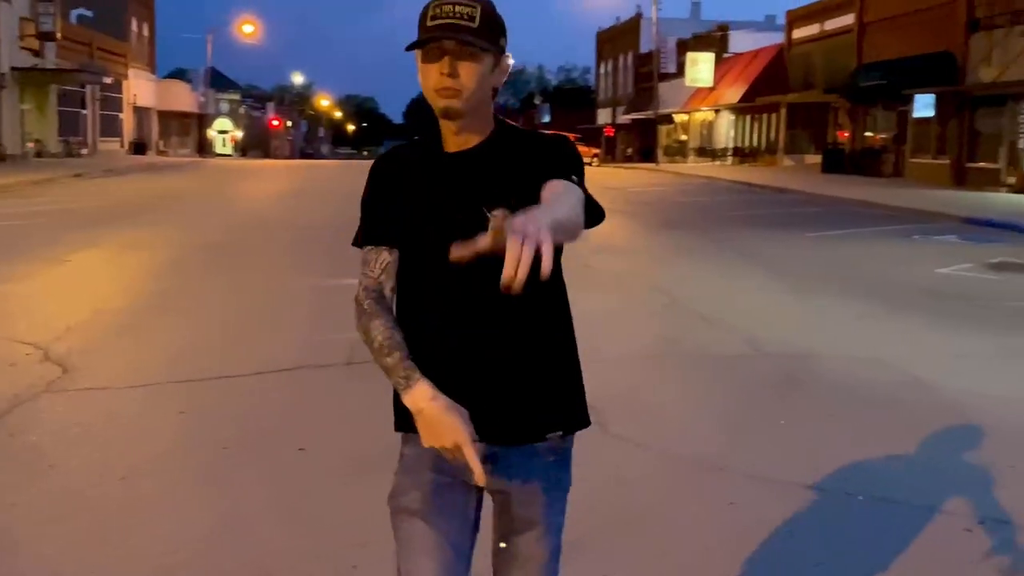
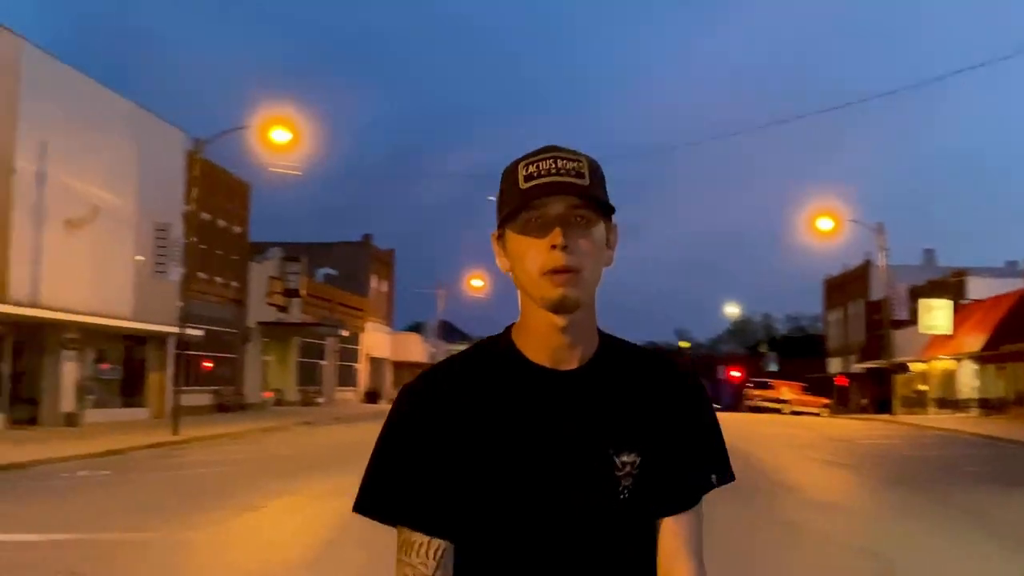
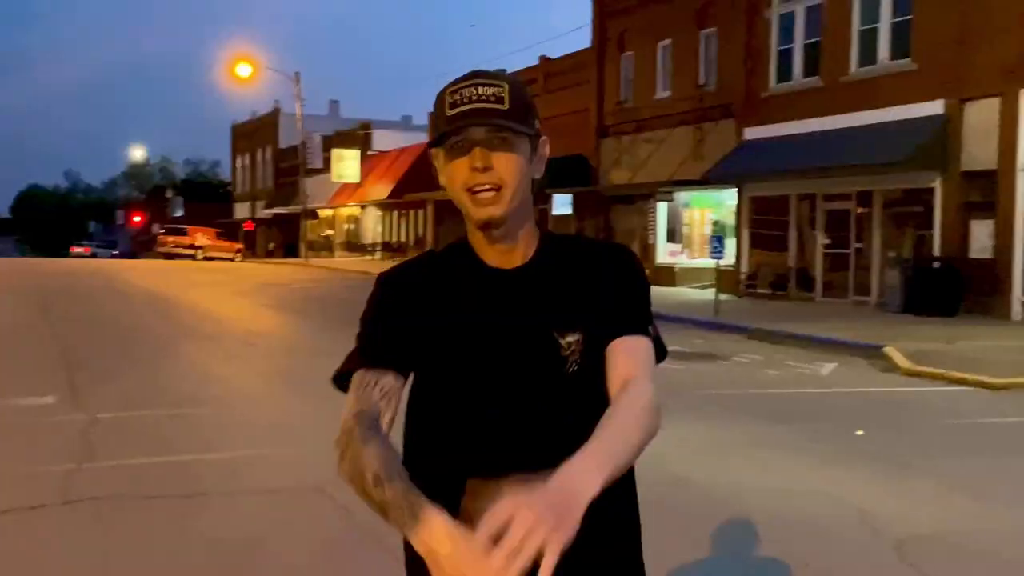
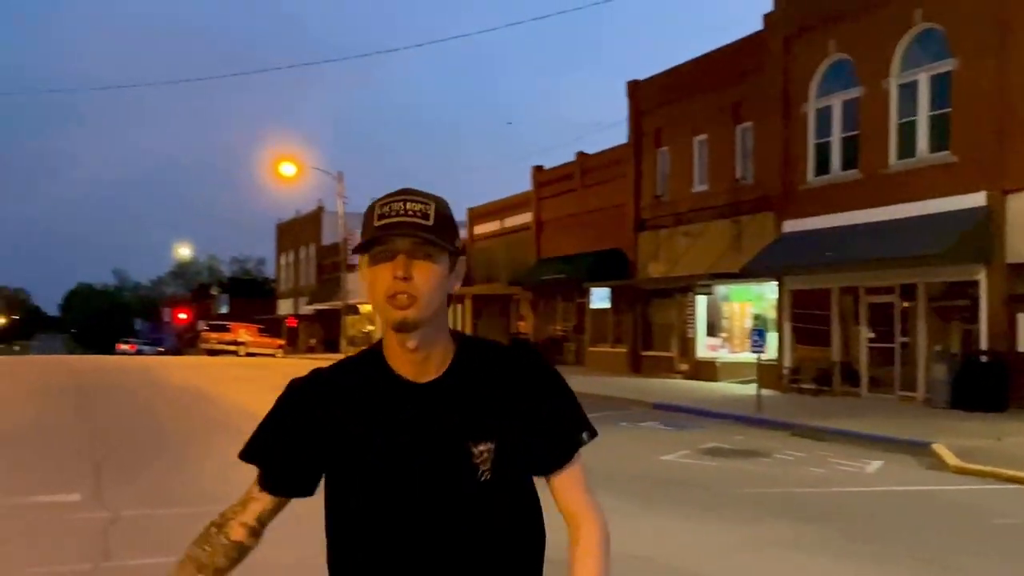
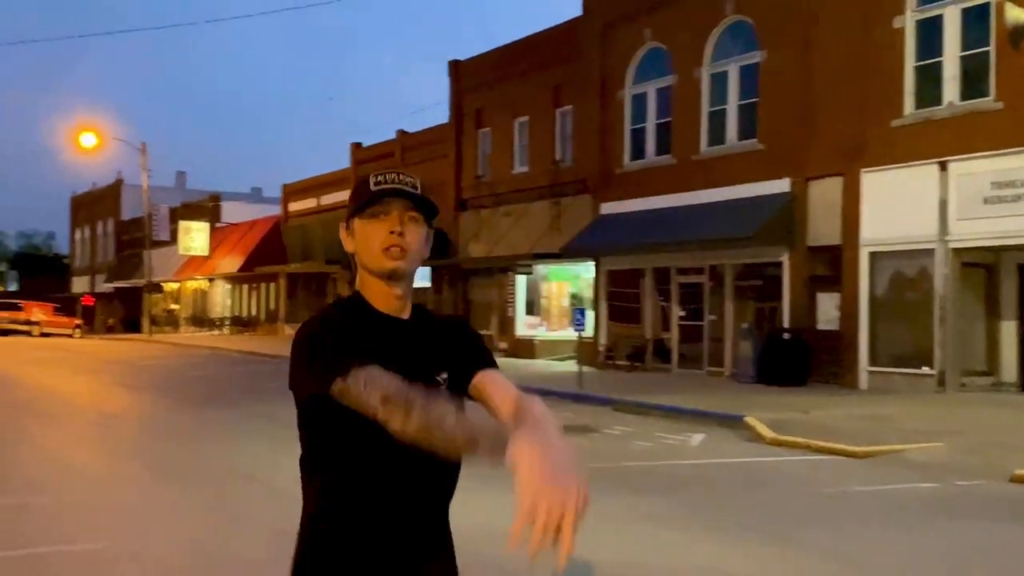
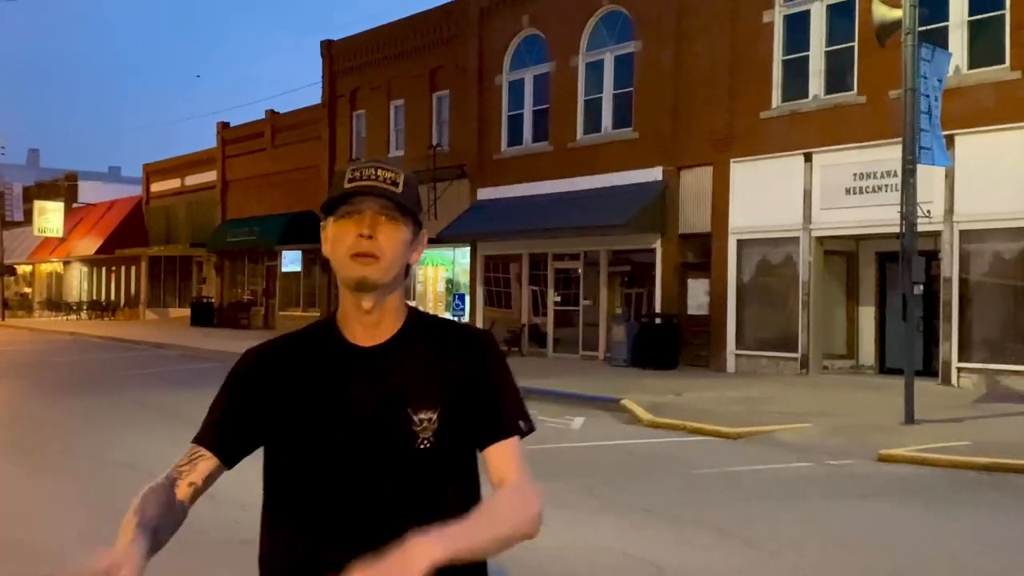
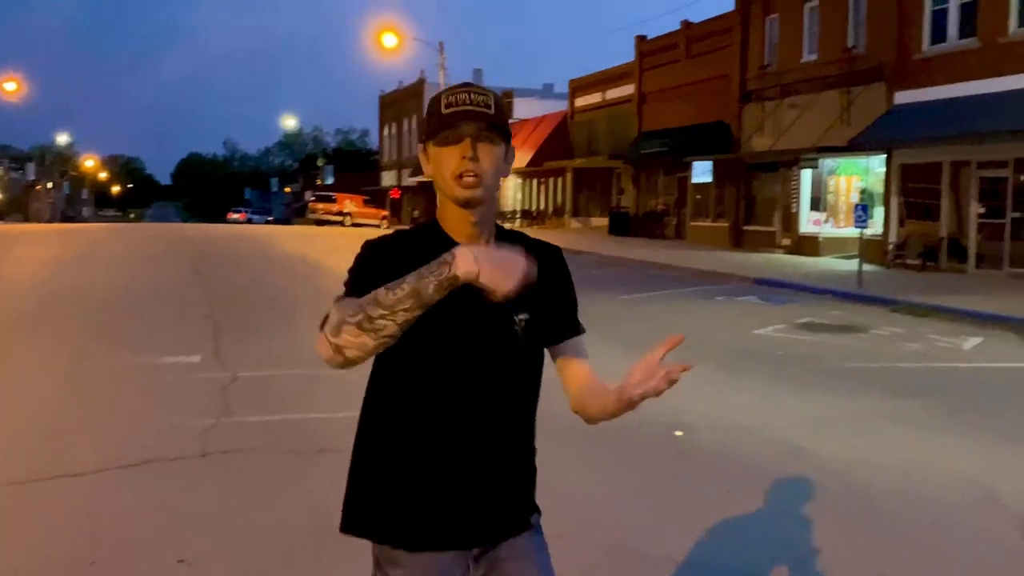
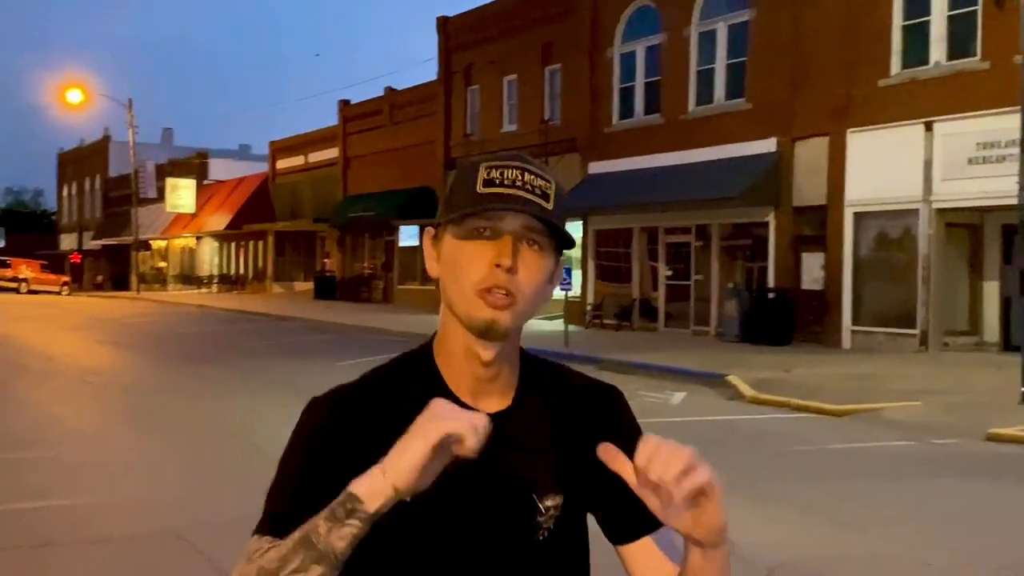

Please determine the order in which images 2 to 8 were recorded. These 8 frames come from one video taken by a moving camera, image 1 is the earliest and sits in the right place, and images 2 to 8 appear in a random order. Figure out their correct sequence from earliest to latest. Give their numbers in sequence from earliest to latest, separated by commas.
7, 3, 8, 6, 5, 4, 2
